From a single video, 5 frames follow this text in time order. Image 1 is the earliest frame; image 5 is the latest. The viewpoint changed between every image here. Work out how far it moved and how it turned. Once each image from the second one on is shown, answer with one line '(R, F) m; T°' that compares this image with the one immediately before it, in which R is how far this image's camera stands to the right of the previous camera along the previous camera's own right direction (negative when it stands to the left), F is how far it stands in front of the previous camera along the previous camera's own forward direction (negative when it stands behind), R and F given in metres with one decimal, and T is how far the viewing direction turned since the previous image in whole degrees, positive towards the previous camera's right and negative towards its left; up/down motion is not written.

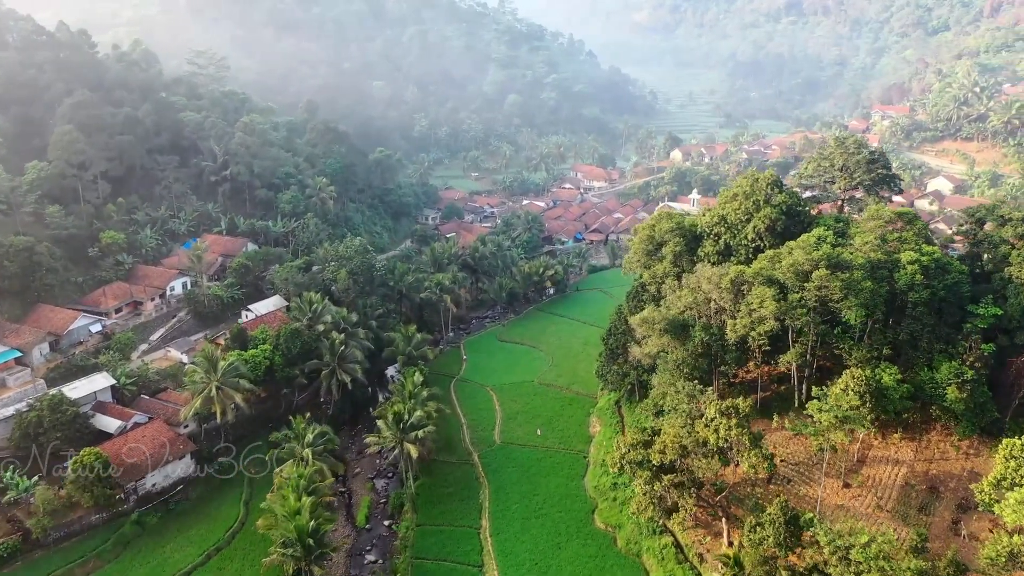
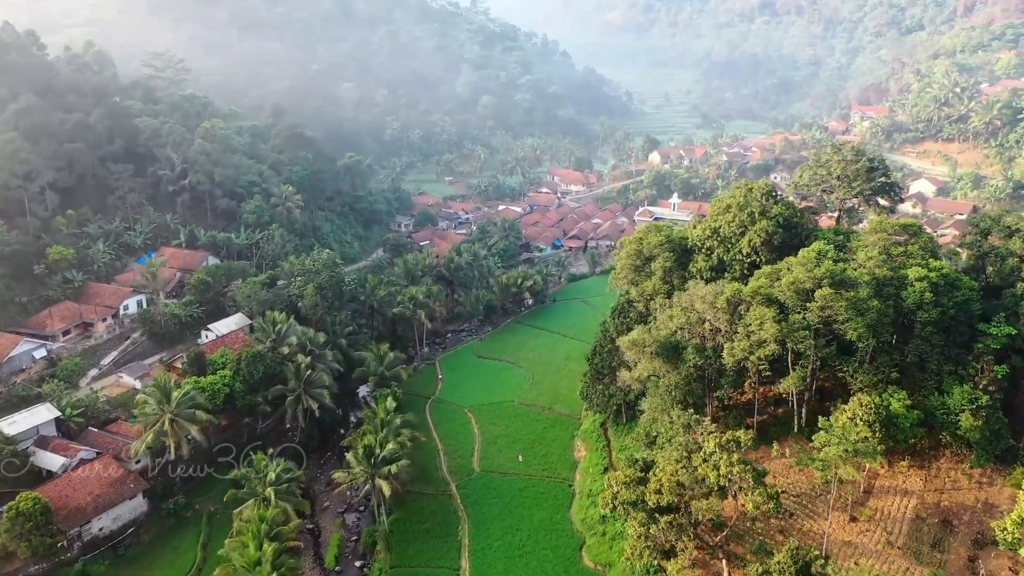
(-0.1, +2.2) m; +2°
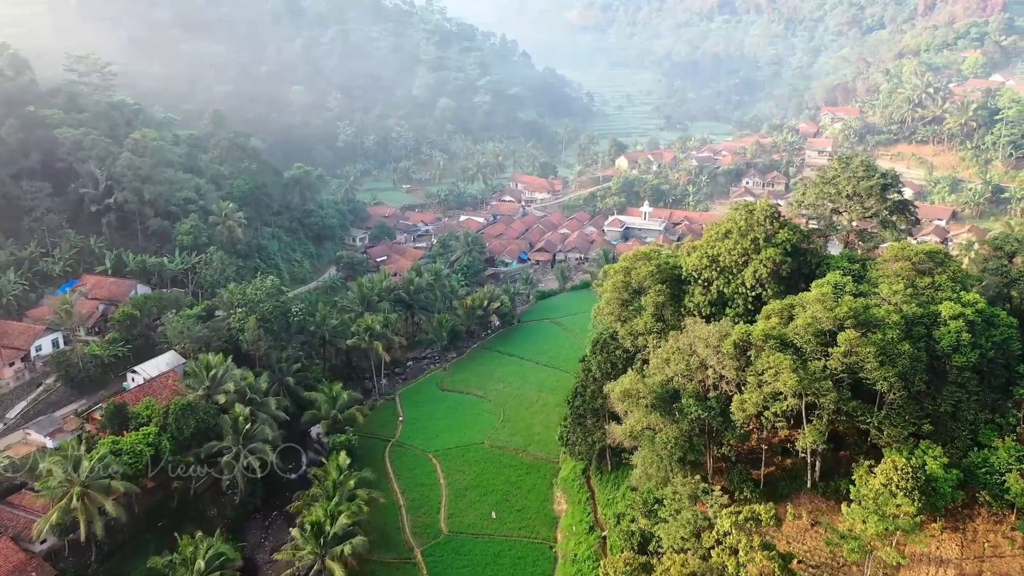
(-0.3, +3.9) m; +3°
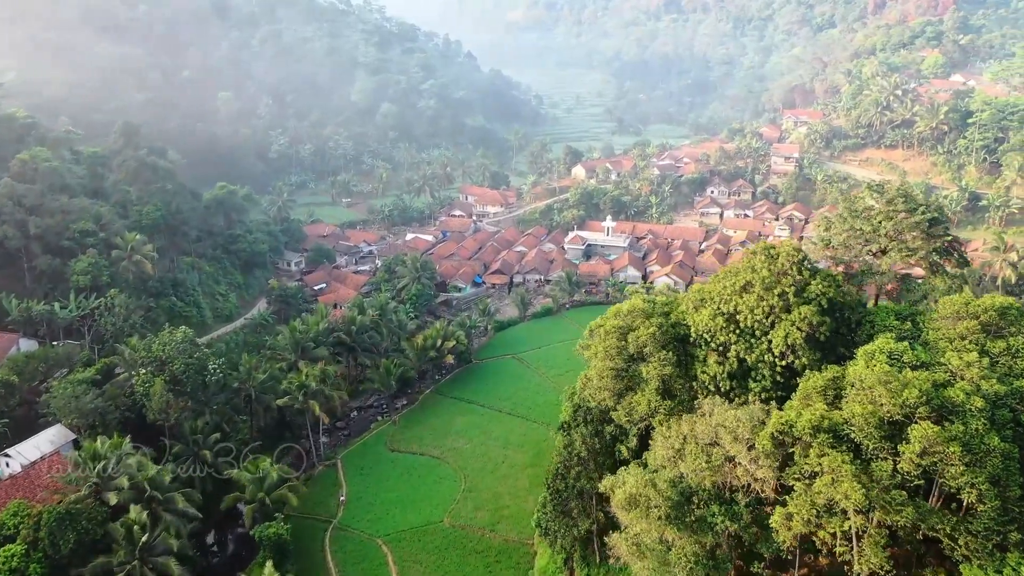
(-0.5, +5.4) m; +4°
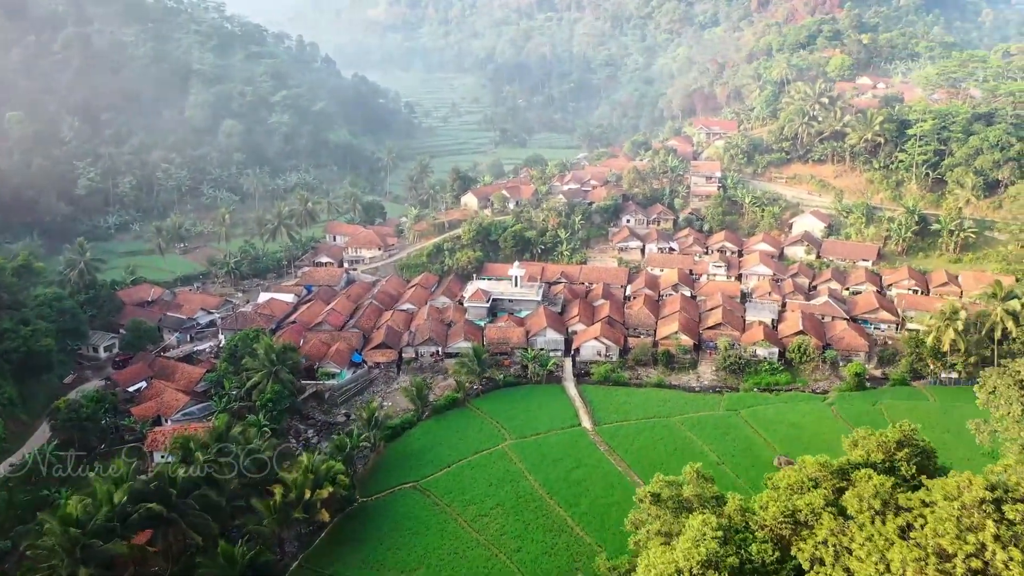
(-0.7, +12.0) m; +9°
